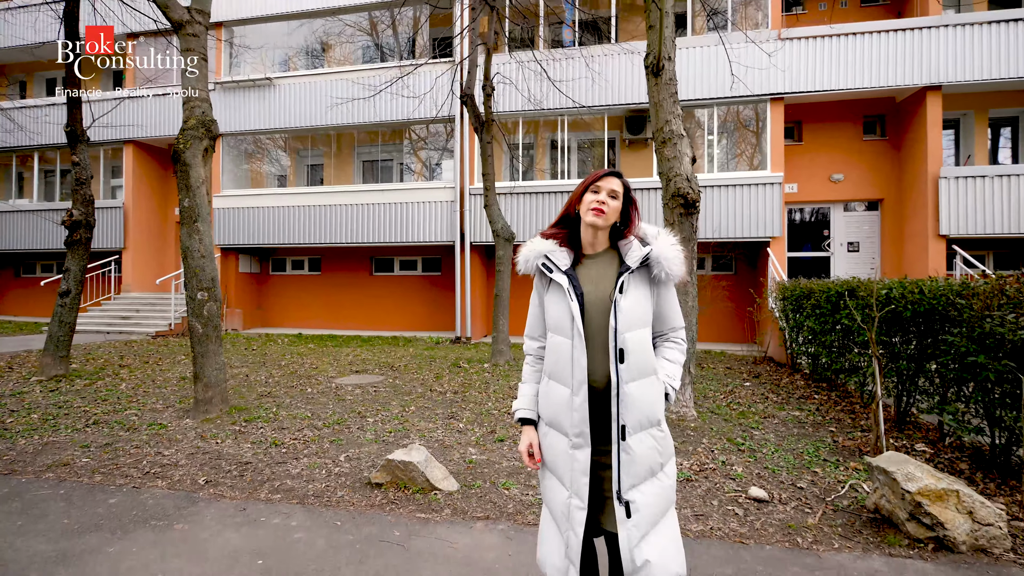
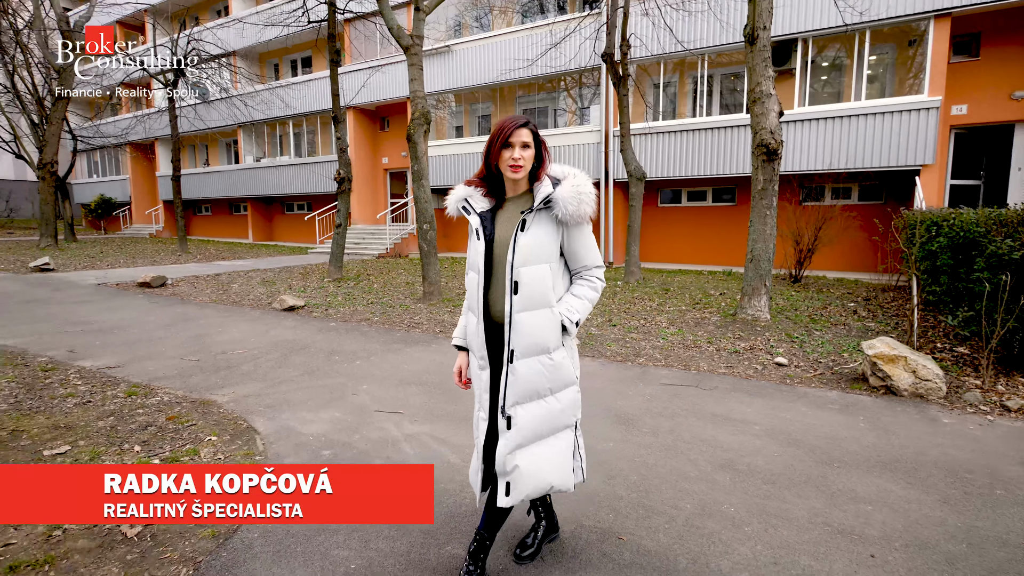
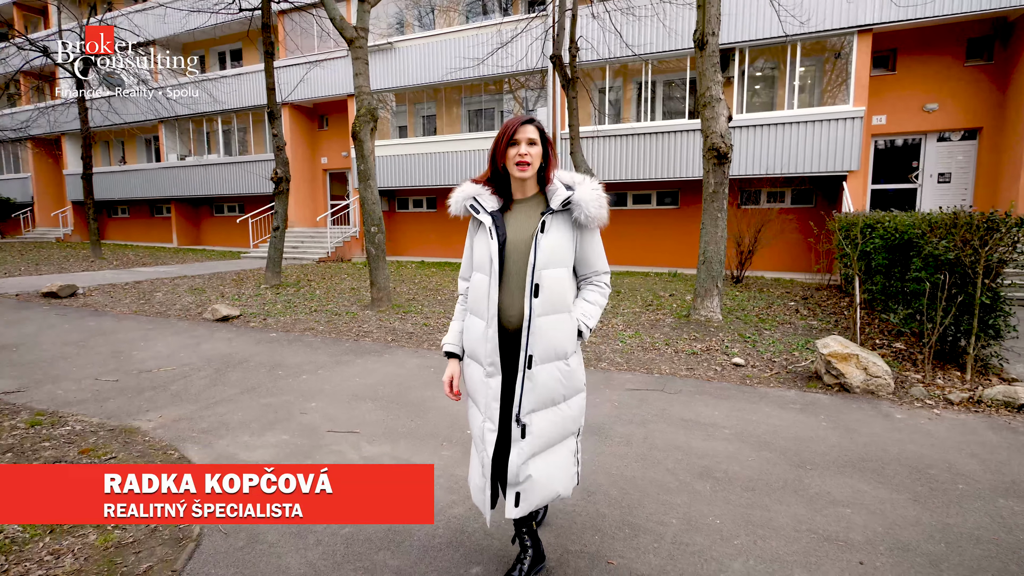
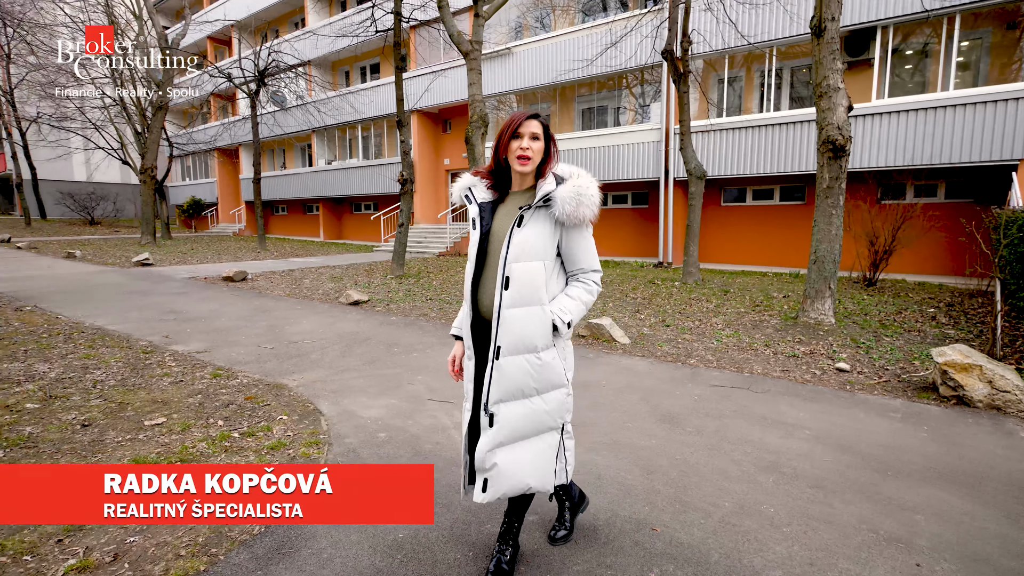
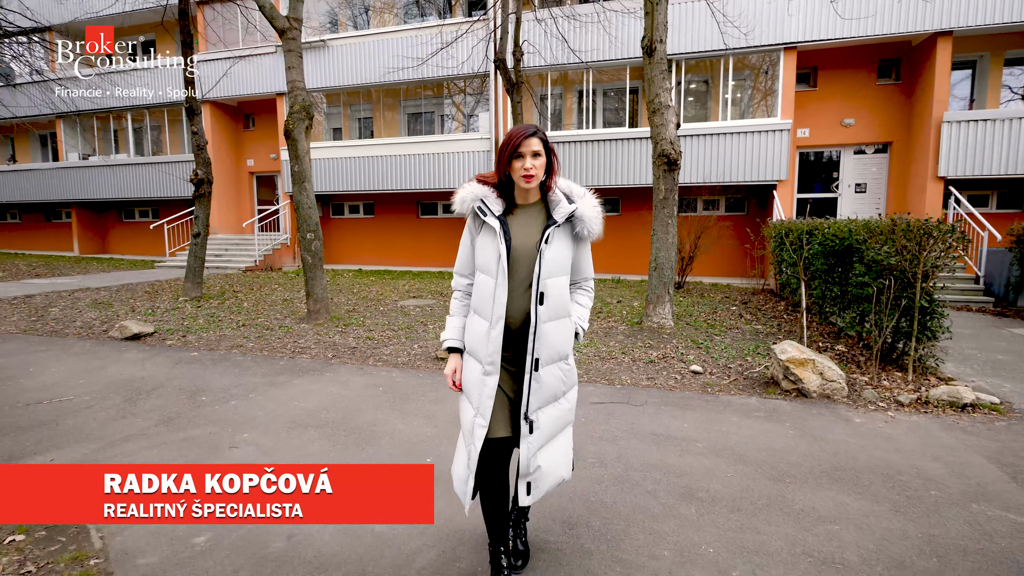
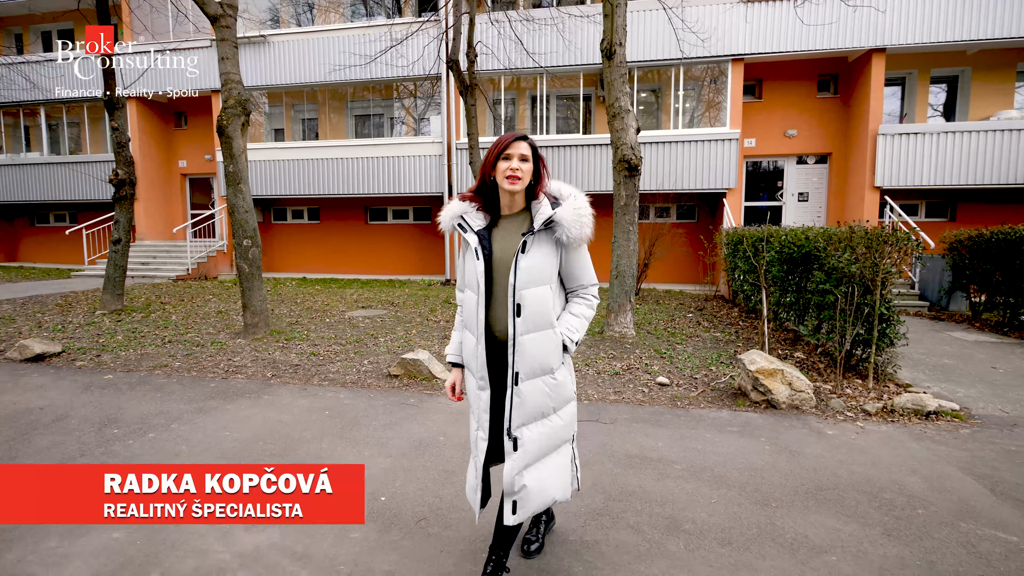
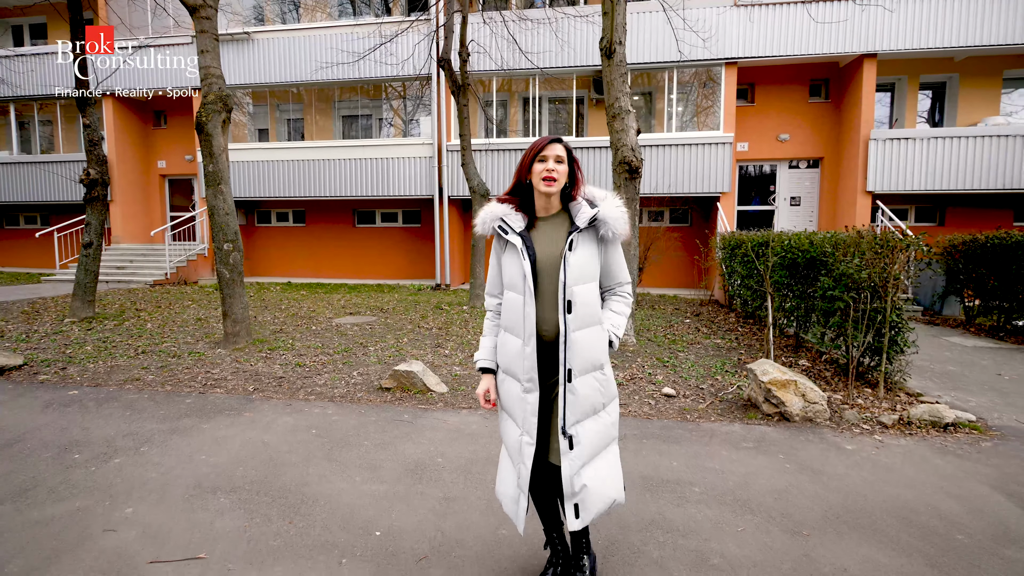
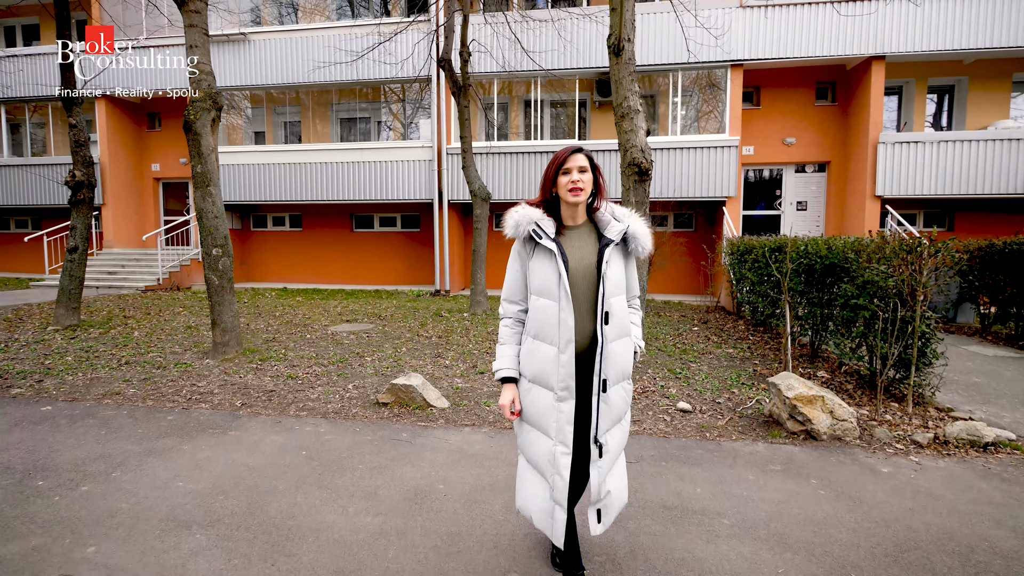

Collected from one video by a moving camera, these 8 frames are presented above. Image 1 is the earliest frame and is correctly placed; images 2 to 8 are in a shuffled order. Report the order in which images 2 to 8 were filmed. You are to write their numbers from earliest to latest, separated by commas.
8, 7, 6, 5, 3, 2, 4
